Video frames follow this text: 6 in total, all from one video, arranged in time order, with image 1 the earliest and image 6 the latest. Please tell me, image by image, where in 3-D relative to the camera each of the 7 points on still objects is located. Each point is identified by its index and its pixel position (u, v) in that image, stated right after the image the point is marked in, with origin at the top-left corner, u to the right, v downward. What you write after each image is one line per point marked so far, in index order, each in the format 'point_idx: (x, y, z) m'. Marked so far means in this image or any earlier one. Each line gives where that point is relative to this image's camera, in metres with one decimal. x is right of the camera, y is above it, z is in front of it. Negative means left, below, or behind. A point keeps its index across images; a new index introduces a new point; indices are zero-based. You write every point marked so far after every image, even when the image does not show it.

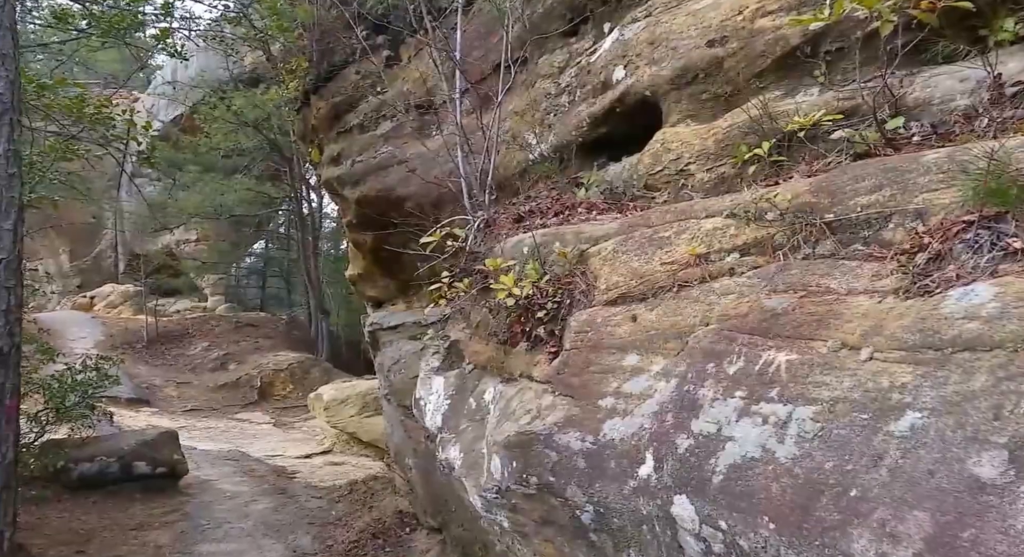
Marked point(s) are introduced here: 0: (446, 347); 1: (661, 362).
0: (-0.4, -0.4, +4.7) m
1: (+0.5, -0.3, +3.0) m
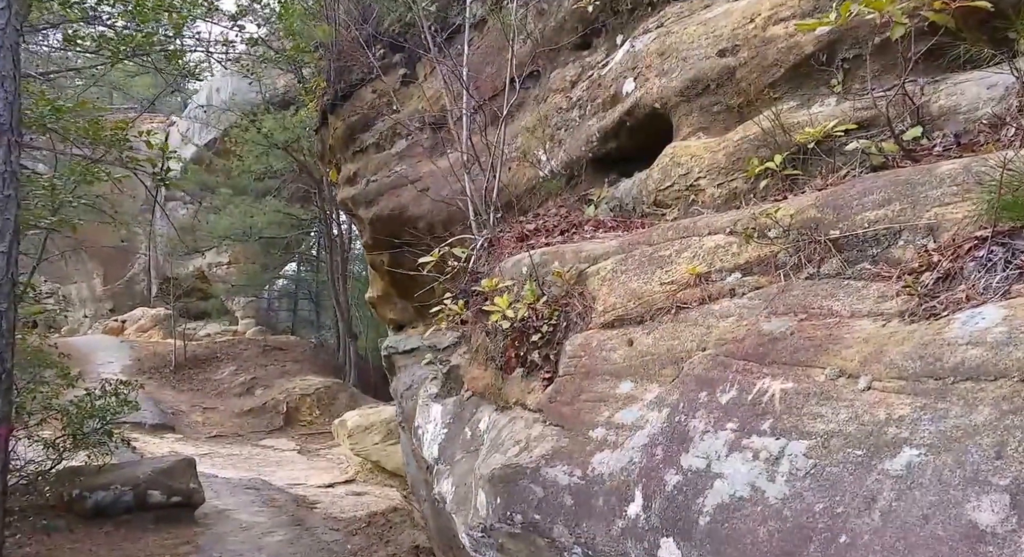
0: (-0.4, -0.5, +4.6) m
1: (+0.5, -0.4, +2.8) m
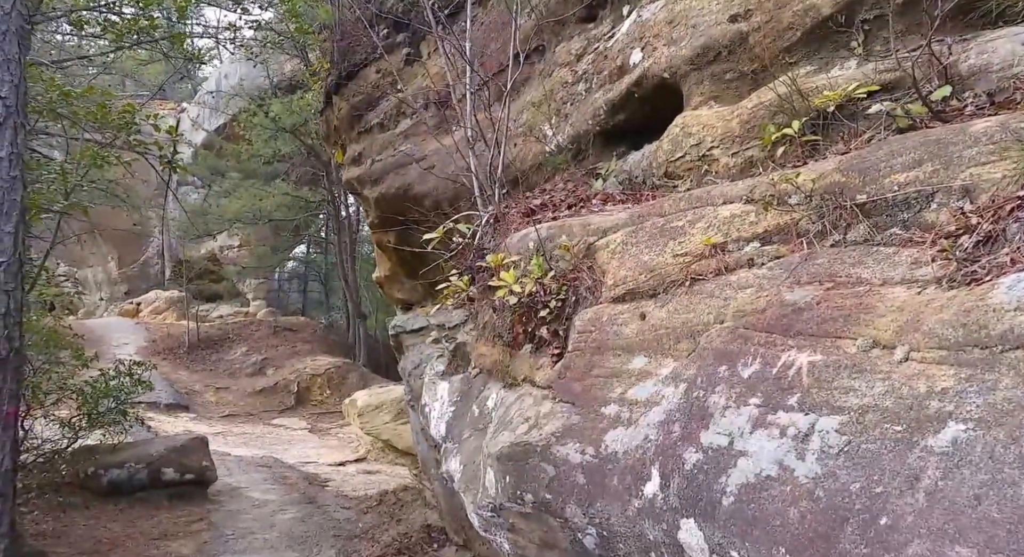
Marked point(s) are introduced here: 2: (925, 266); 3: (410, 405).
0: (-0.3, -0.4, +4.4) m
1: (+0.5, -0.3, +2.6) m
2: (+1.1, 0.0, +2.2) m
3: (-0.9, -1.1, +7.0) m
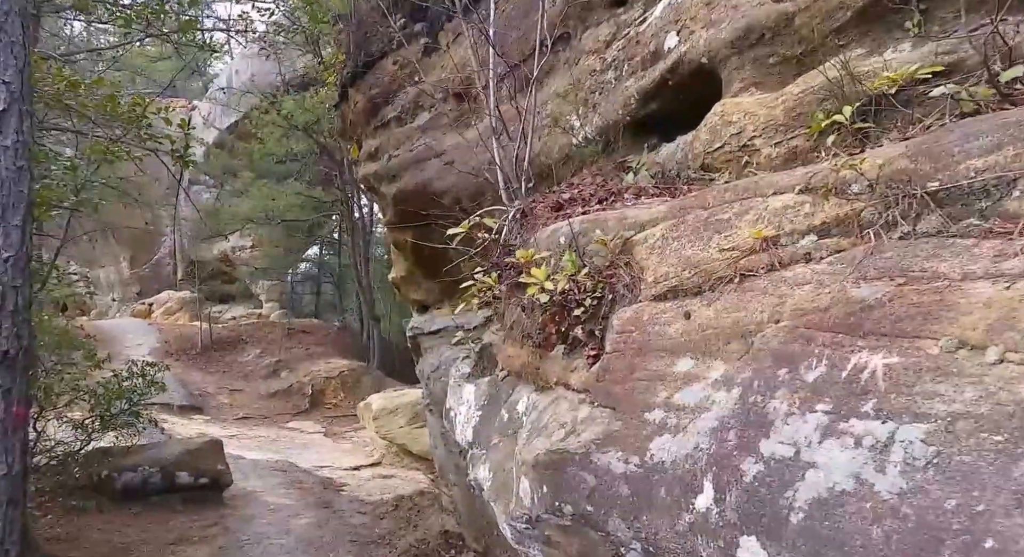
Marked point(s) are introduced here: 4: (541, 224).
0: (-0.2, -0.4, +4.3) m
1: (+0.6, -0.3, +2.5) m
2: (+1.2, 0.0, +2.0) m
3: (-0.7, -1.1, +6.8) m
4: (+0.2, +0.3, +4.3) m
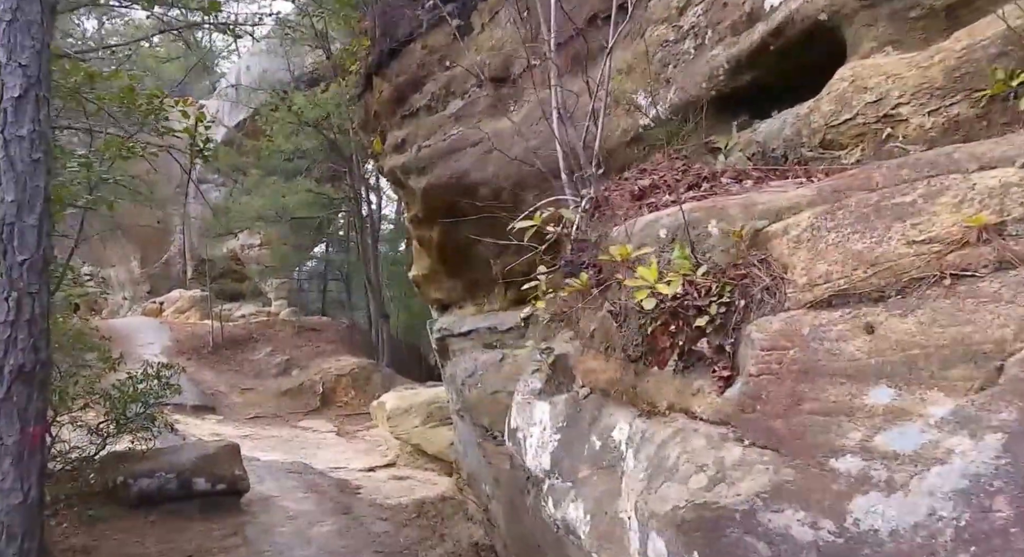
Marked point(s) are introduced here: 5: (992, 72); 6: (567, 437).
0: (+0.2, -0.4, +3.6) m
1: (+1.0, -0.3, +1.8) m
2: (+1.6, 0.0, +1.3) m
3: (-0.4, -1.1, +6.2) m
4: (+0.5, +0.3, +3.7) m
5: (+1.6, +0.7, +2.7) m
6: (+0.2, -0.6, +3.3) m
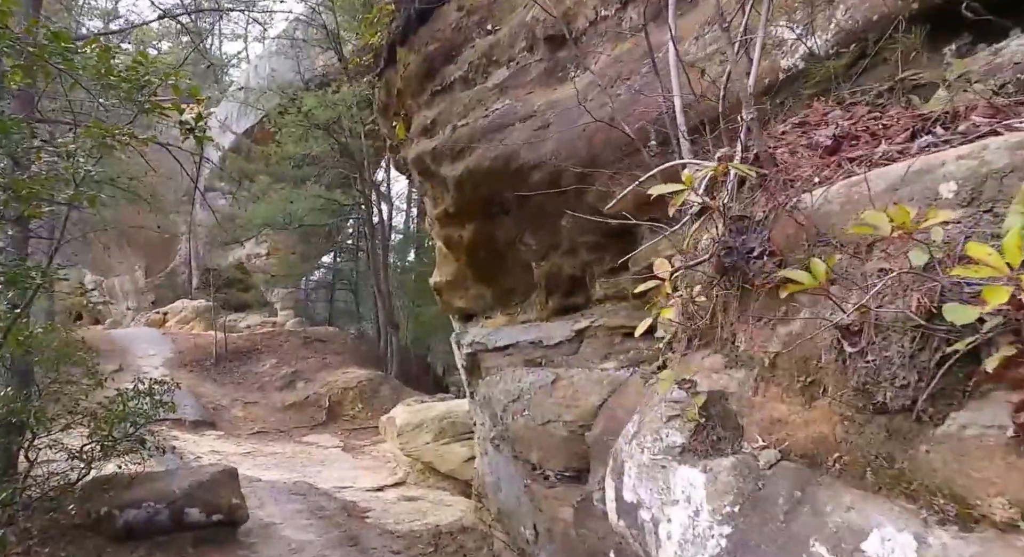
0: (+0.5, -0.4, +2.3) m
1: (+1.3, -0.2, +0.5) m
2: (+1.9, +0.1, 0.0) m
3: (0.0, -1.1, +4.9) m
4: (+0.9, +0.3, +2.4) m
5: (+2.0, +0.7, +1.4) m
6: (+0.6, -0.6, +1.9) m
